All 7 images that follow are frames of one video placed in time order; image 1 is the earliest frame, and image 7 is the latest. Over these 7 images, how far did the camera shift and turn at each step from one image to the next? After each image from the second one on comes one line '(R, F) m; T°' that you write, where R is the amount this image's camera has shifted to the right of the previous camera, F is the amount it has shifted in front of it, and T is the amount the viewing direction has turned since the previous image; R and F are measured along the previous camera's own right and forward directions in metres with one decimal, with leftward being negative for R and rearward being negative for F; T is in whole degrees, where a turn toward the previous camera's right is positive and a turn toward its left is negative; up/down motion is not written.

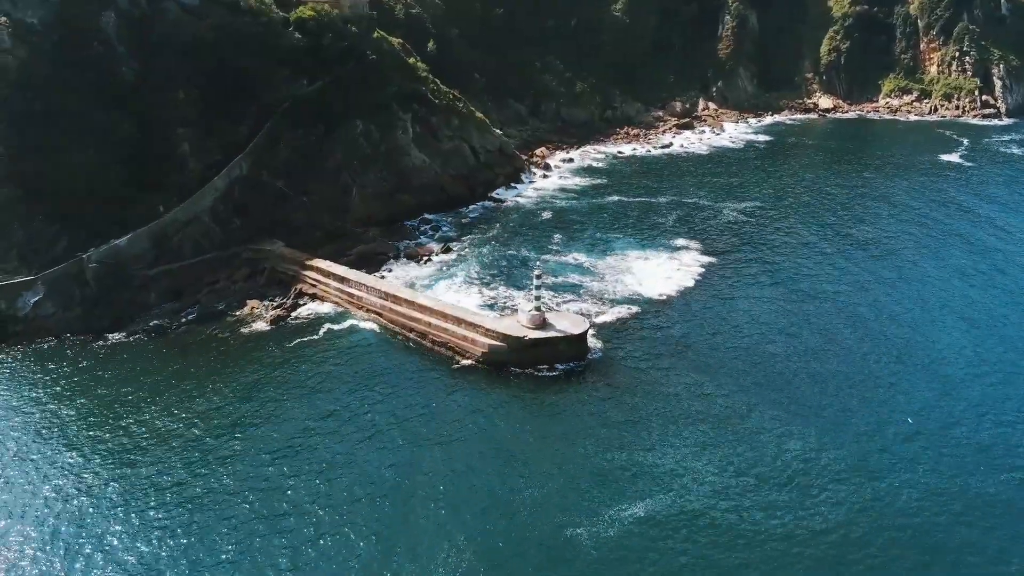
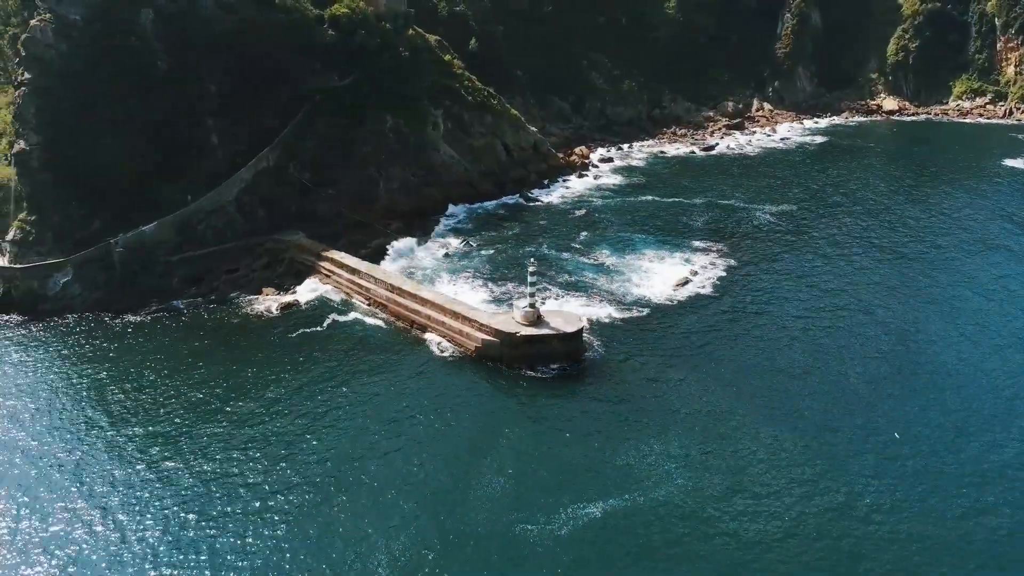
(+3.4, +0.1) m; -5°
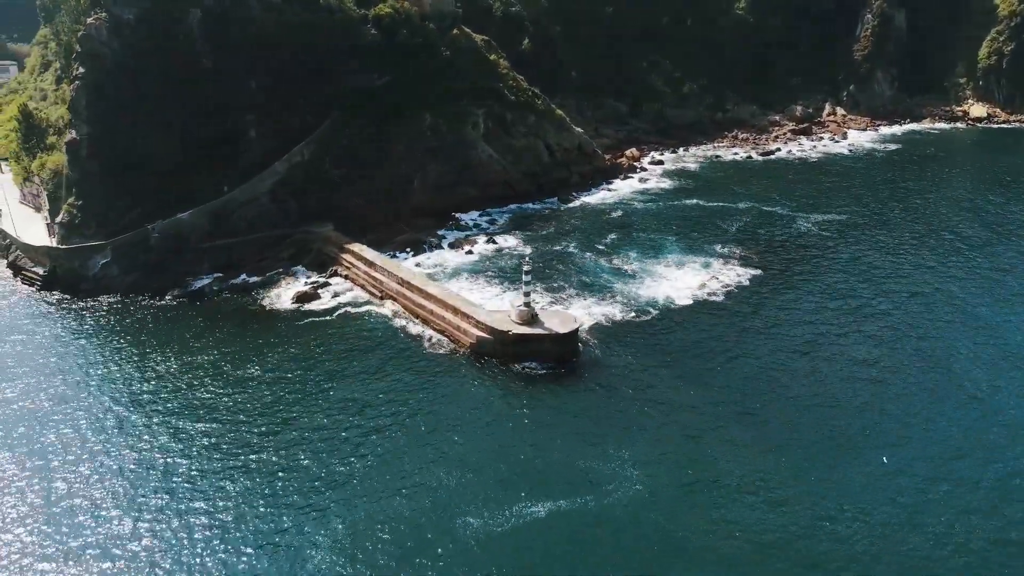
(+4.2, +0.1) m; -7°
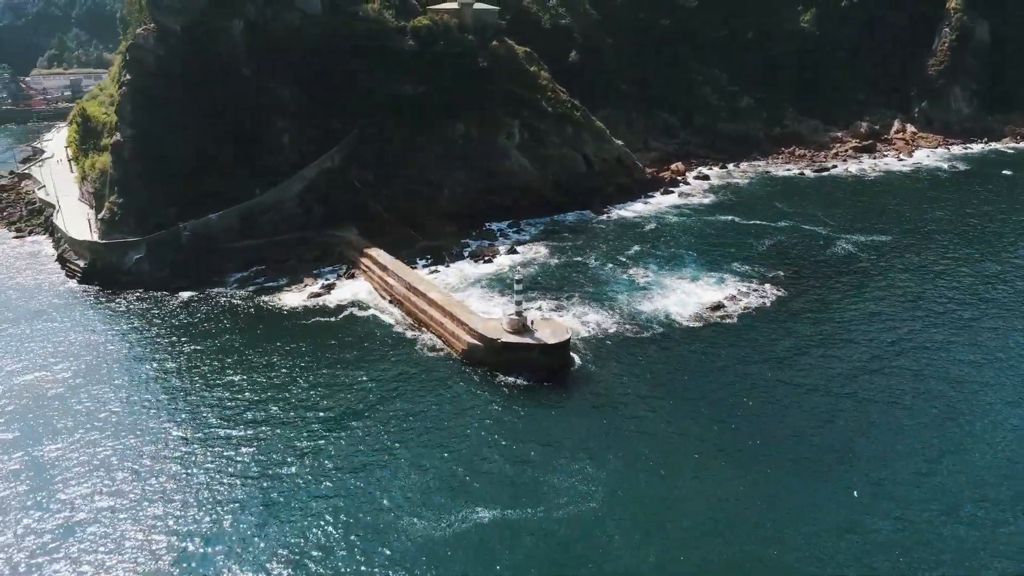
(+4.1, +0.1) m; -6°
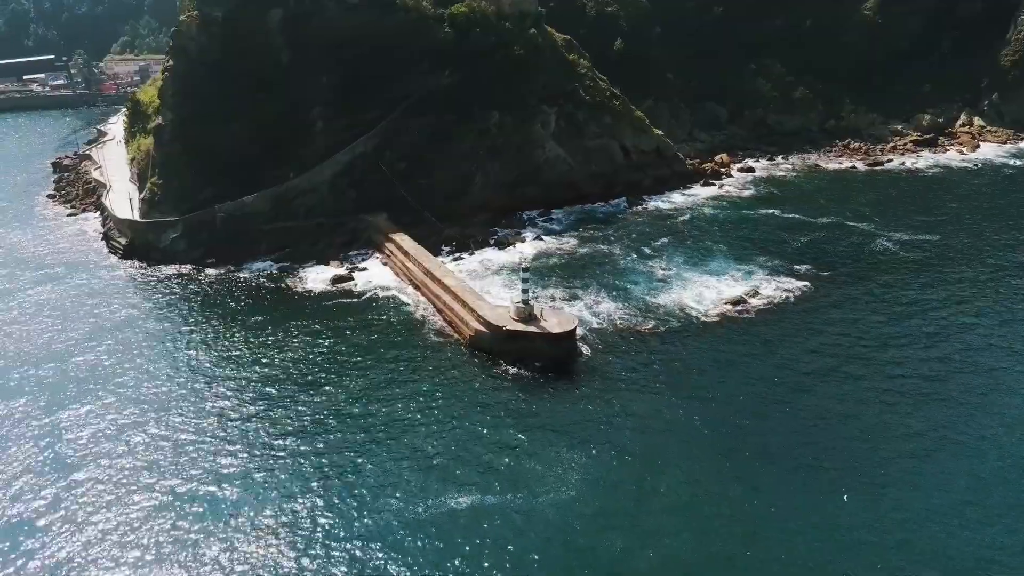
(+2.6, 0.0) m; -5°
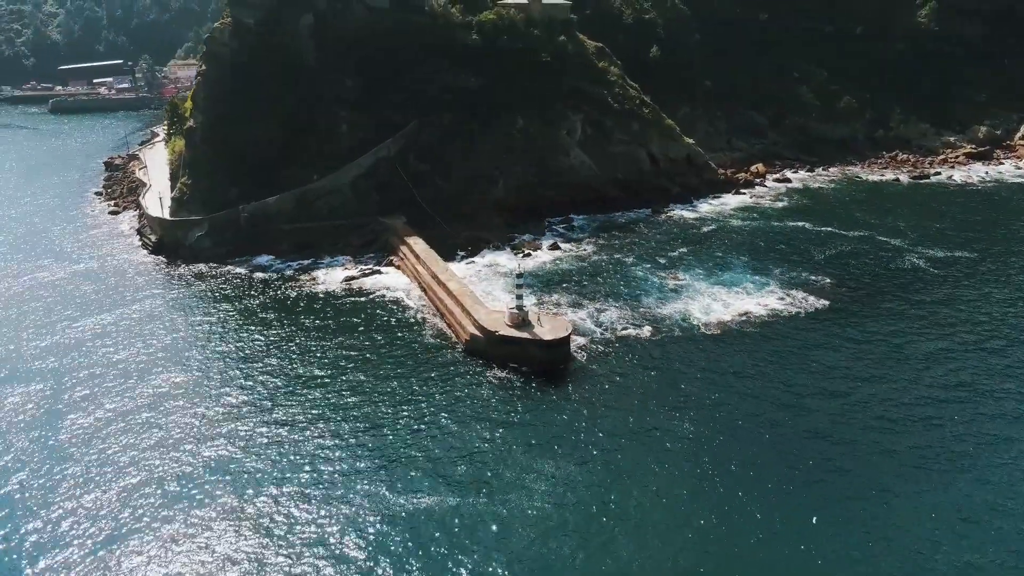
(+3.0, 0.0) m; -5°
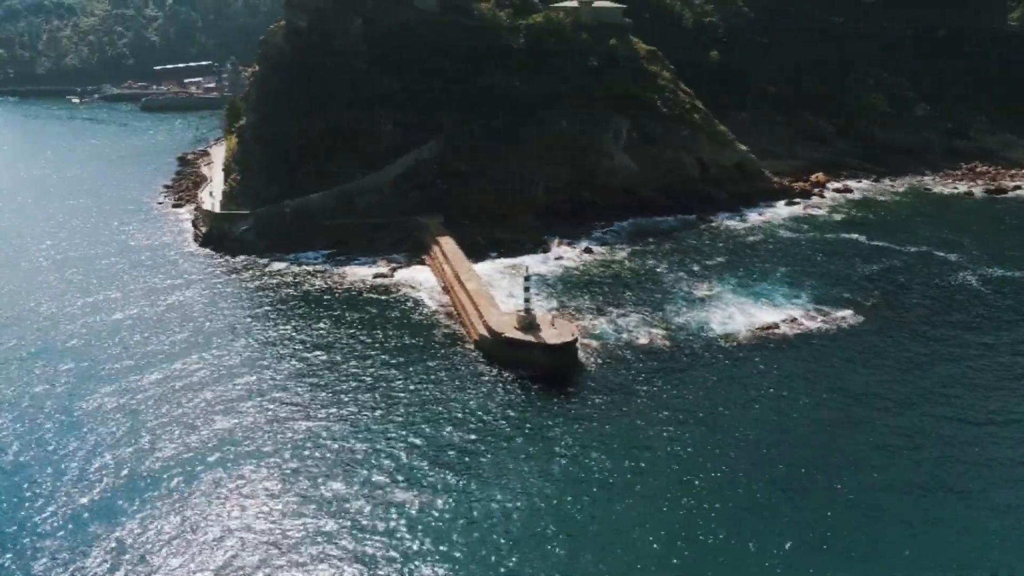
(+3.4, +0.2) m; -6°
